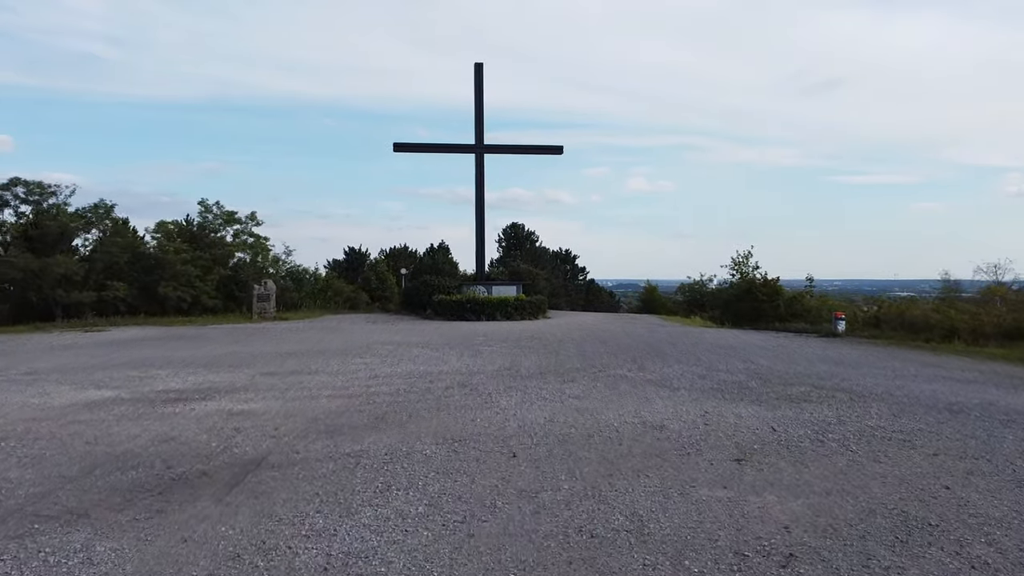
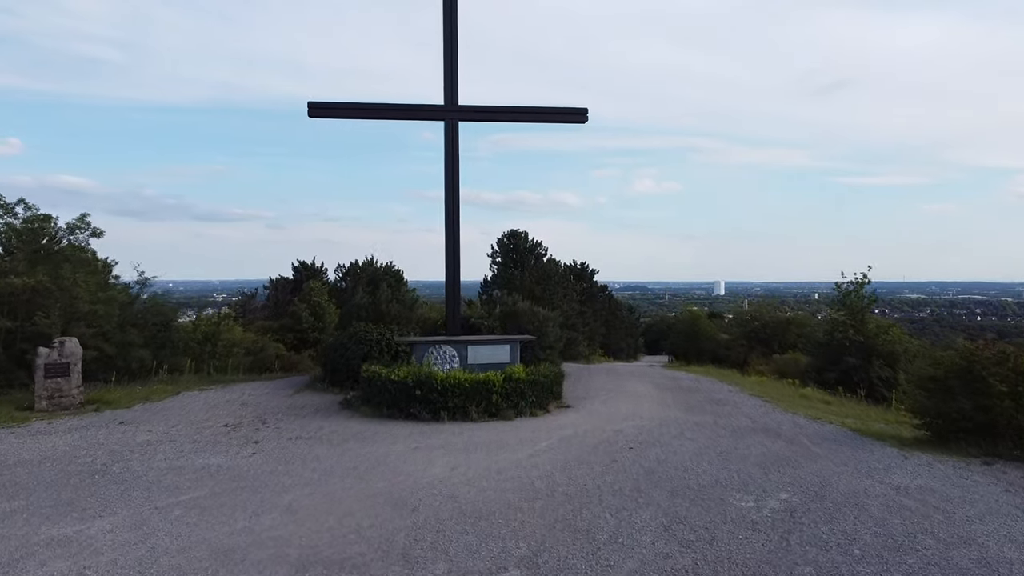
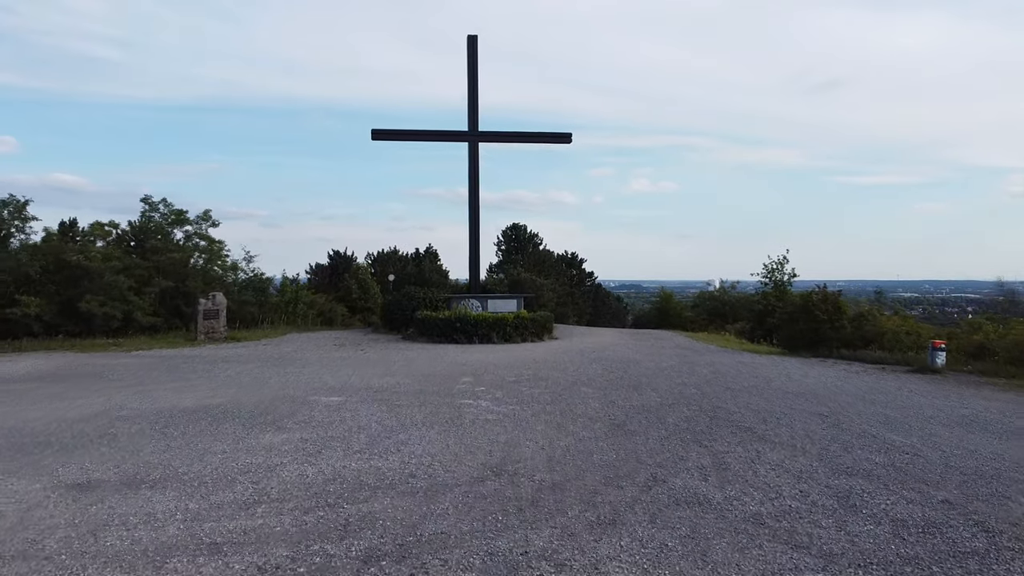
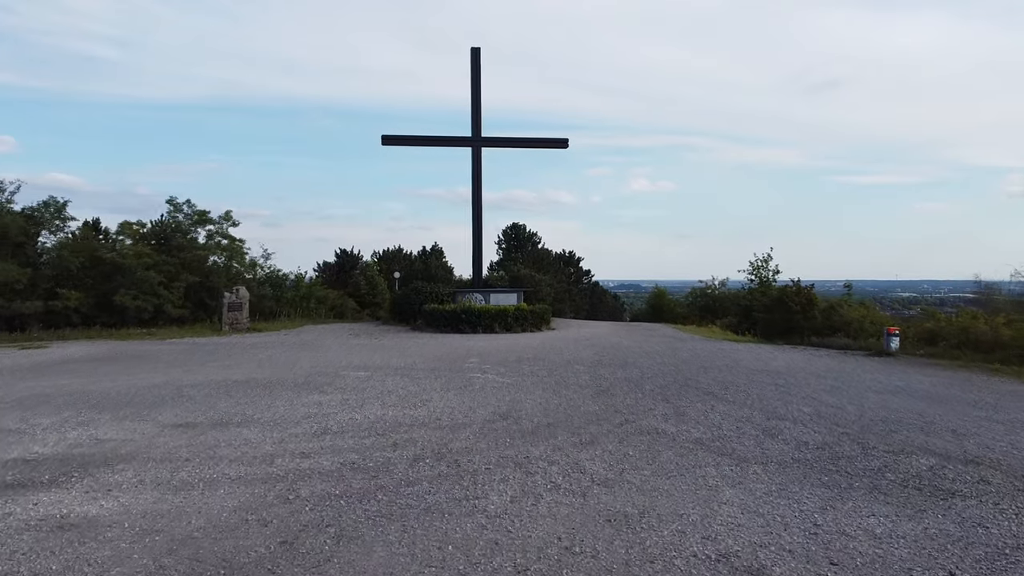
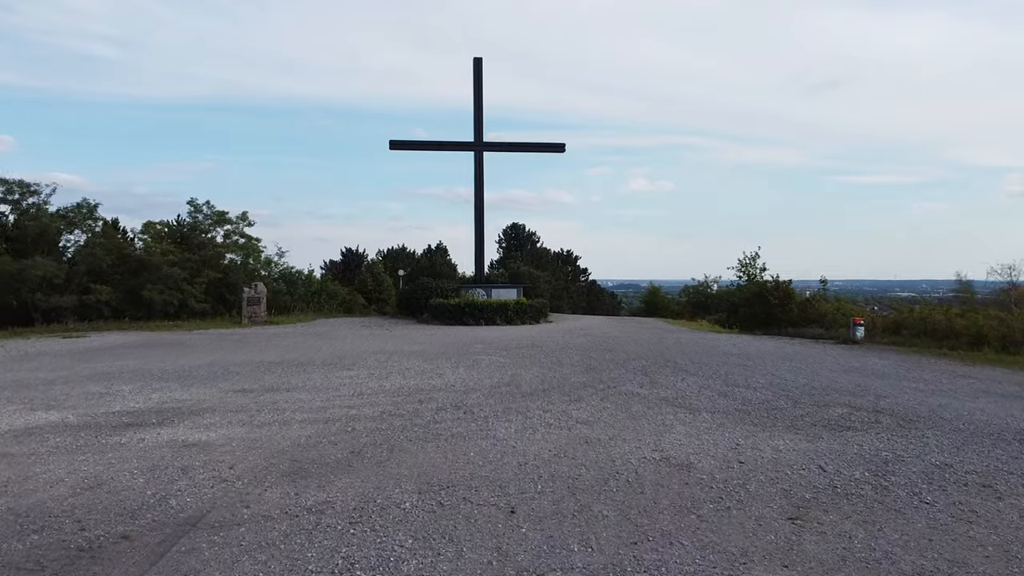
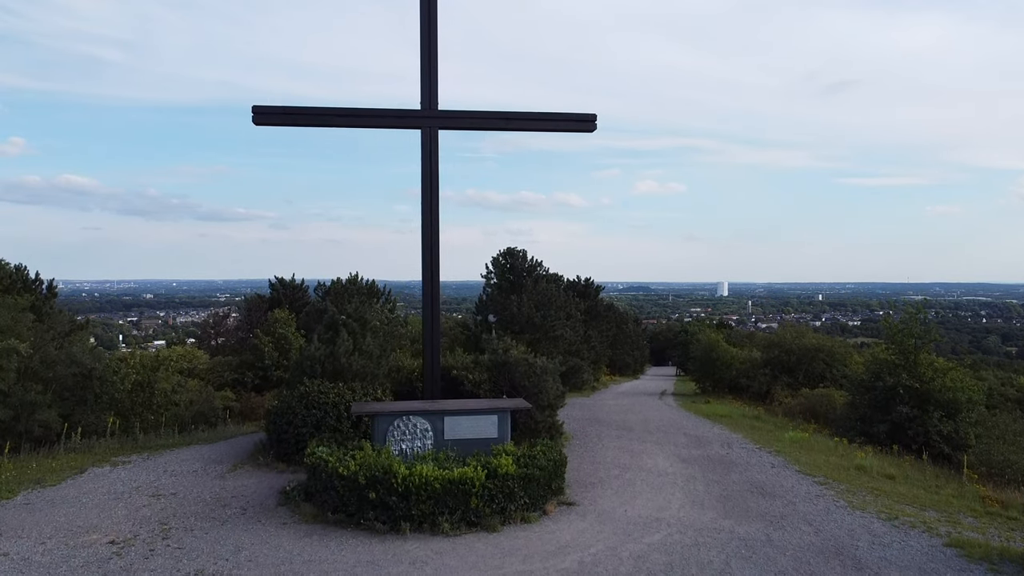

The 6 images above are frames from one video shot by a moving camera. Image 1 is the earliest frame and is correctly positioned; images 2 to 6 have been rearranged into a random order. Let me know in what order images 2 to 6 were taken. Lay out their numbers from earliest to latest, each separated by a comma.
5, 4, 3, 2, 6
